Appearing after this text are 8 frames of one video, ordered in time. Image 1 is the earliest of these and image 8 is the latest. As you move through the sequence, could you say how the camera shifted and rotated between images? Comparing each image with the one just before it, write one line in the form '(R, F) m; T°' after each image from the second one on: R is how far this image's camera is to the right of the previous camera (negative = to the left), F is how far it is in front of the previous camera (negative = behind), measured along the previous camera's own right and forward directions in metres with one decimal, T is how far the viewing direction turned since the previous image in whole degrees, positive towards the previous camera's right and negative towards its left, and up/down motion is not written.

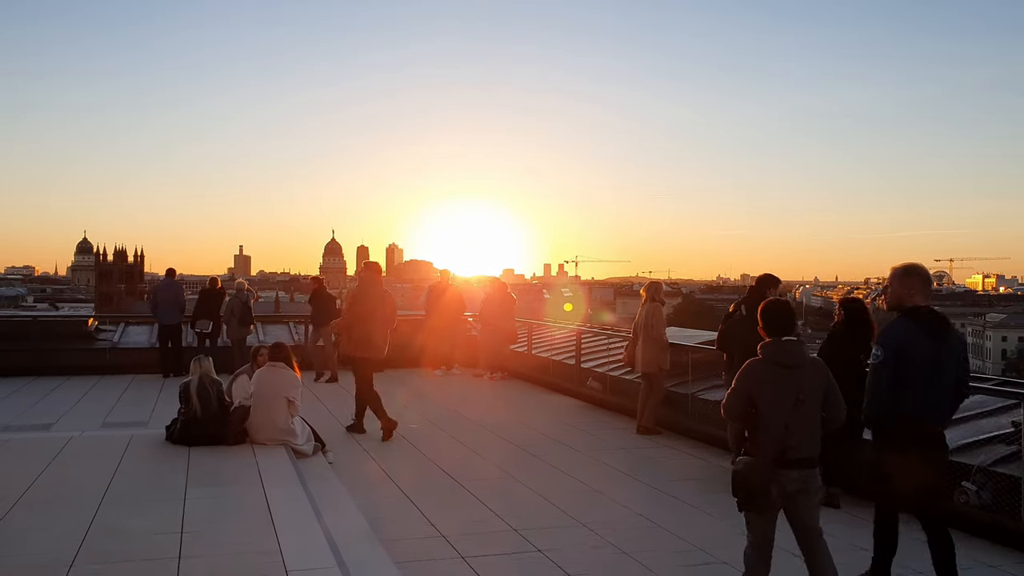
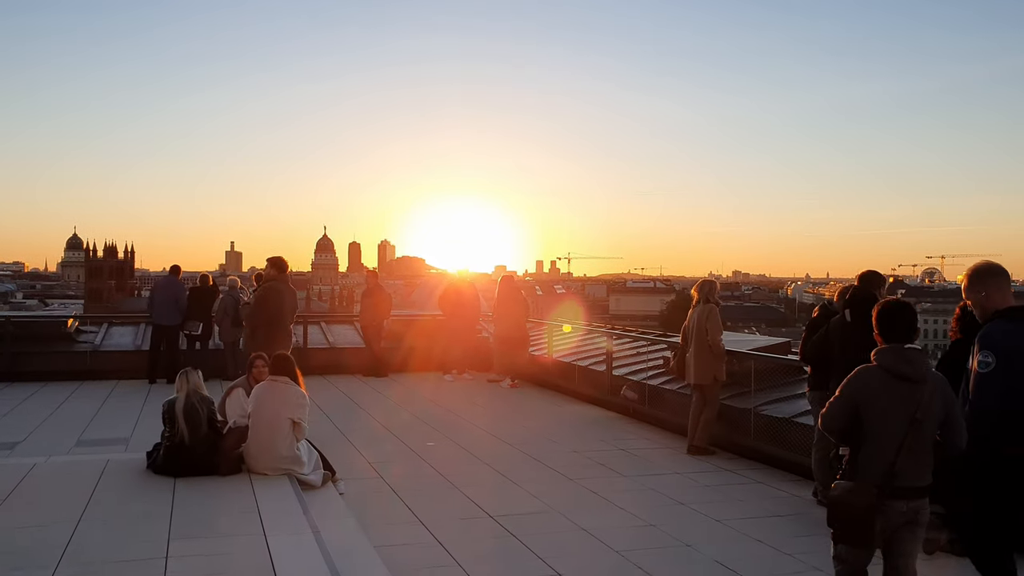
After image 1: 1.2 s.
(-0.4, +1.1) m; +1°
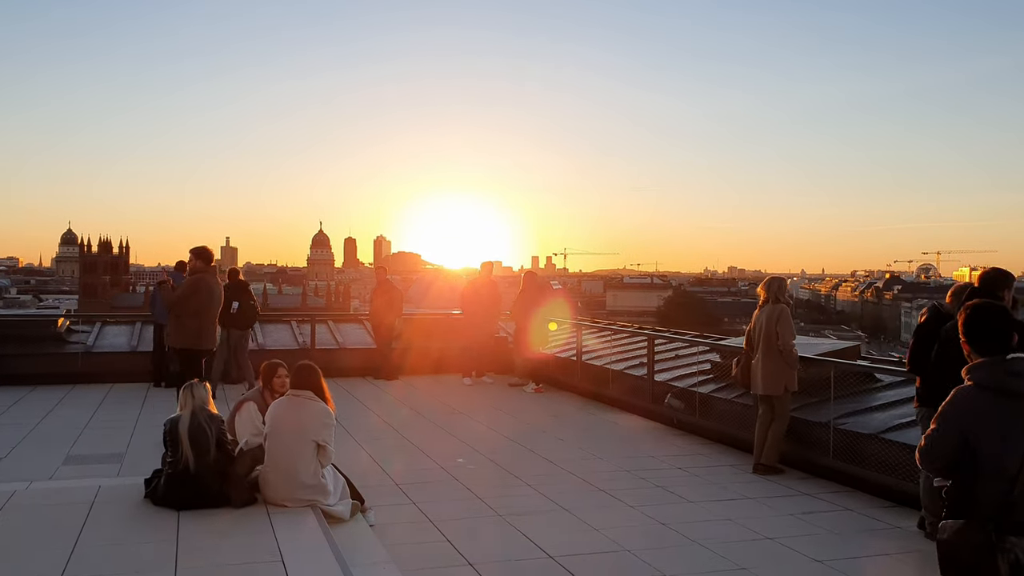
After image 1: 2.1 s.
(-0.4, +0.9) m; 0°
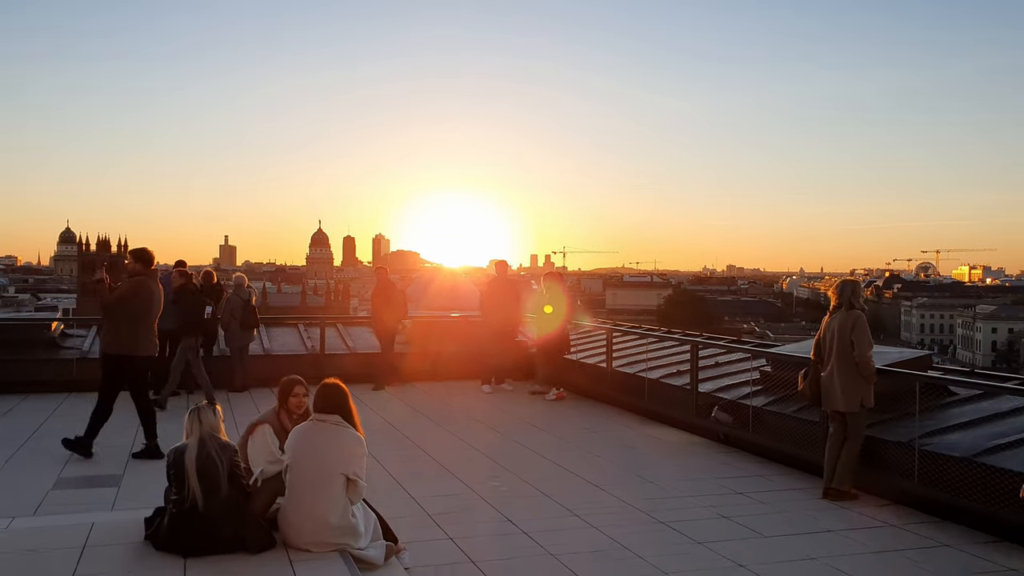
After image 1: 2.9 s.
(-0.3, +0.8) m; 0°
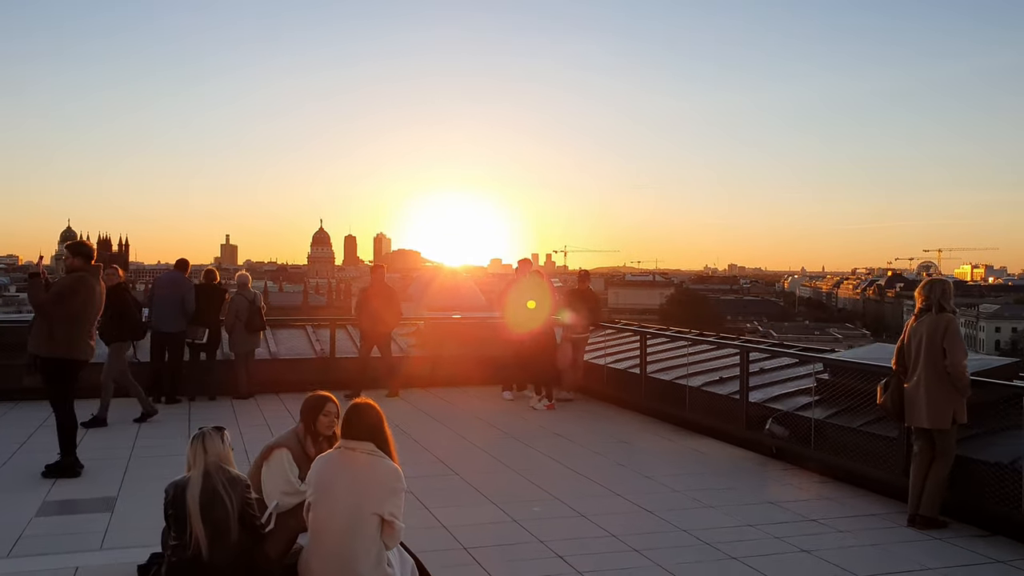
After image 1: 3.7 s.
(-0.3, +0.8) m; 0°
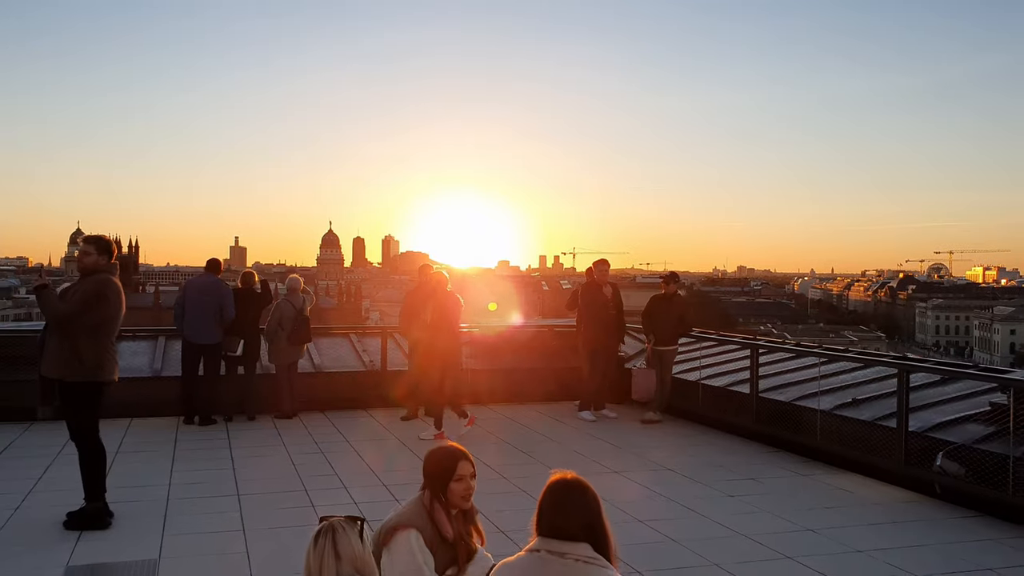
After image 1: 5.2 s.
(-0.8, +1.3) m; 0°
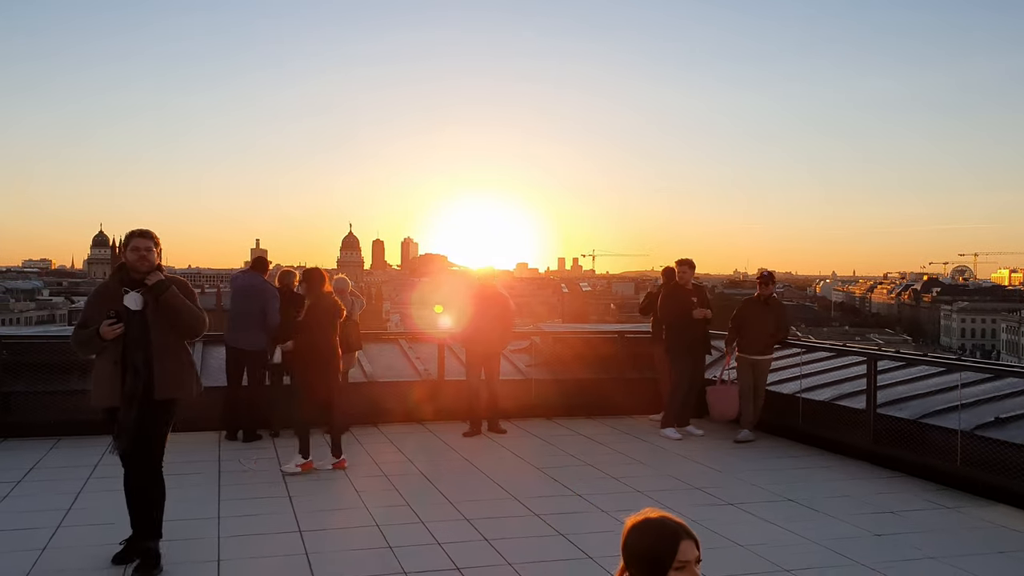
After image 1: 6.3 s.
(-0.6, +1.0) m; -1°
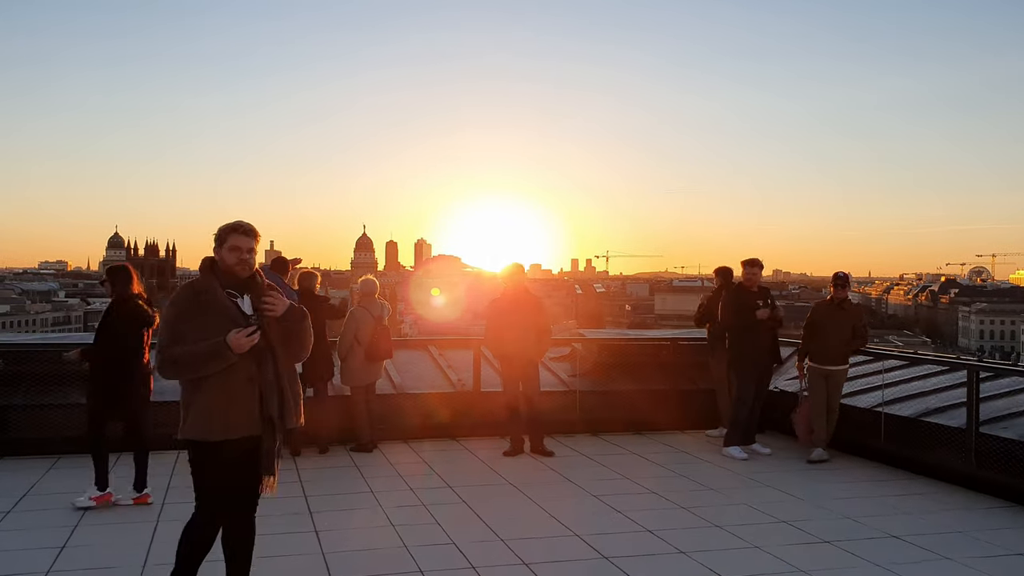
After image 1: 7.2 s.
(-0.3, +0.9) m; -1°
